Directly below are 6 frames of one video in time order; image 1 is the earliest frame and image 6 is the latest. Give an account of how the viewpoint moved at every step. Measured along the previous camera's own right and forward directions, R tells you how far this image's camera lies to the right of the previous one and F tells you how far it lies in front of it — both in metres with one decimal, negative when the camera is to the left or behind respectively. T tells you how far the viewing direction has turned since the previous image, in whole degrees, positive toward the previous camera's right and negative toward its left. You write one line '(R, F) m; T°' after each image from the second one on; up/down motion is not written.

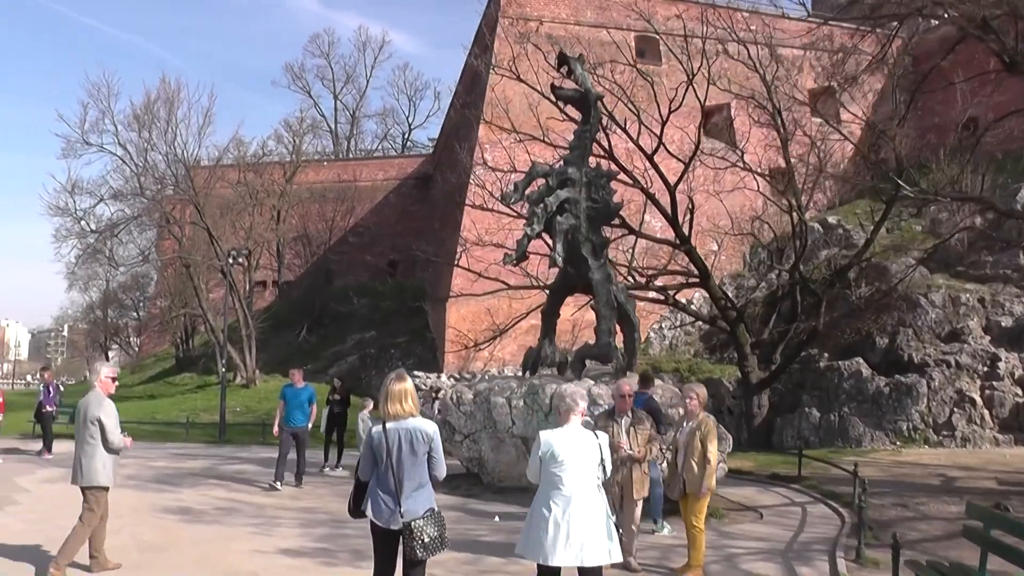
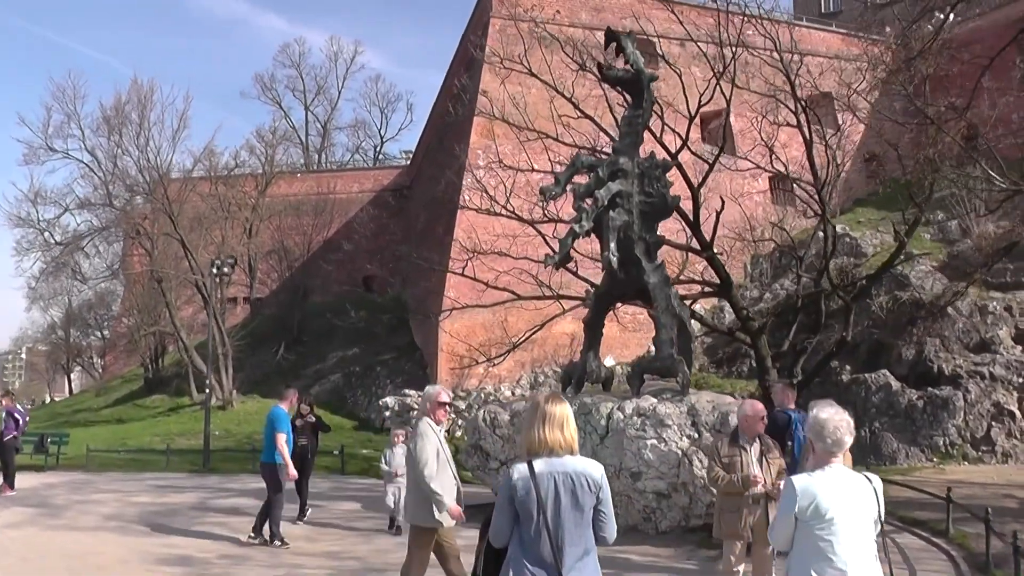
(-0.6, +1.1) m; +2°
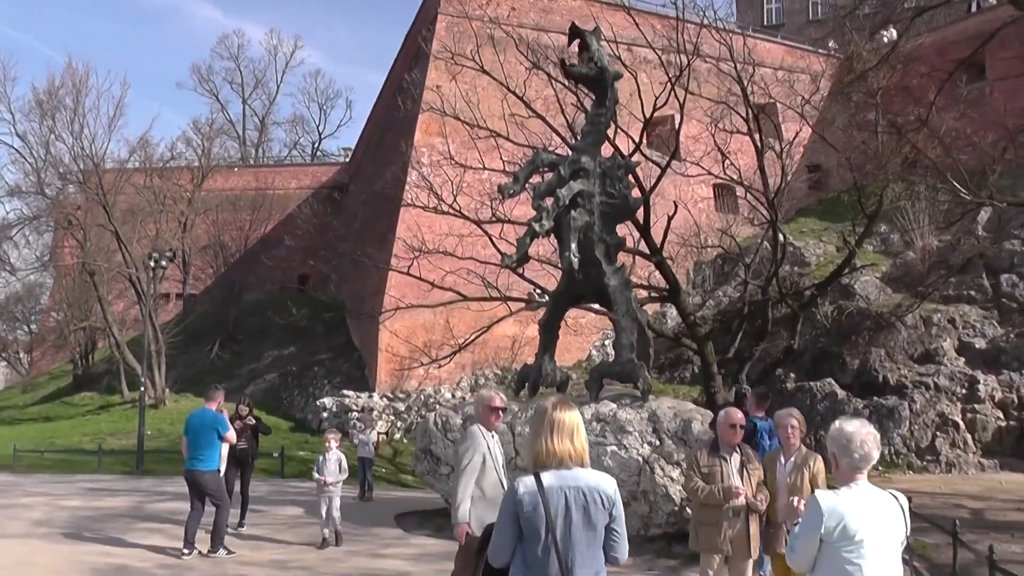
(-0.2, +0.2) m; +3°
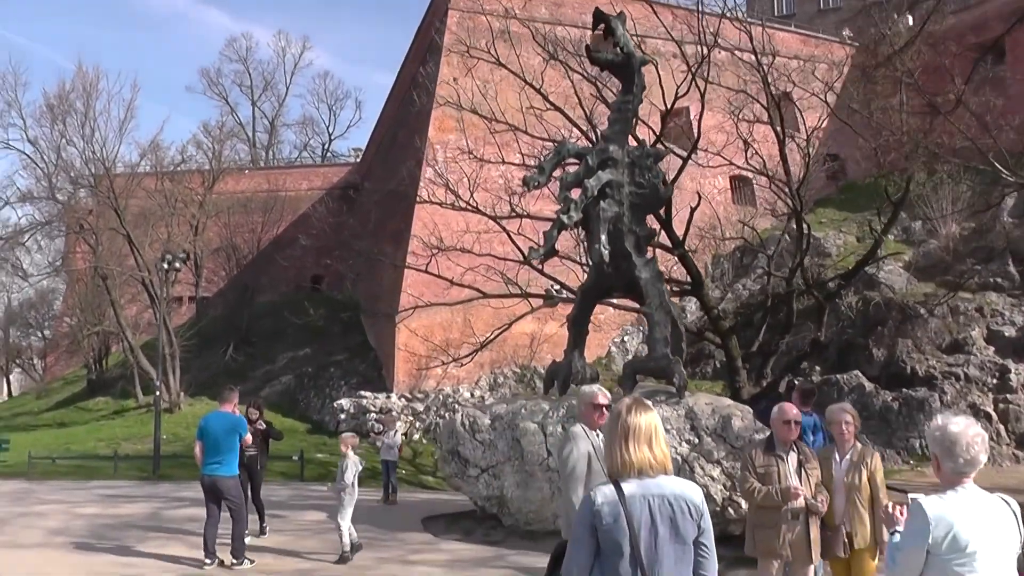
(-0.1, +0.2) m; -1°
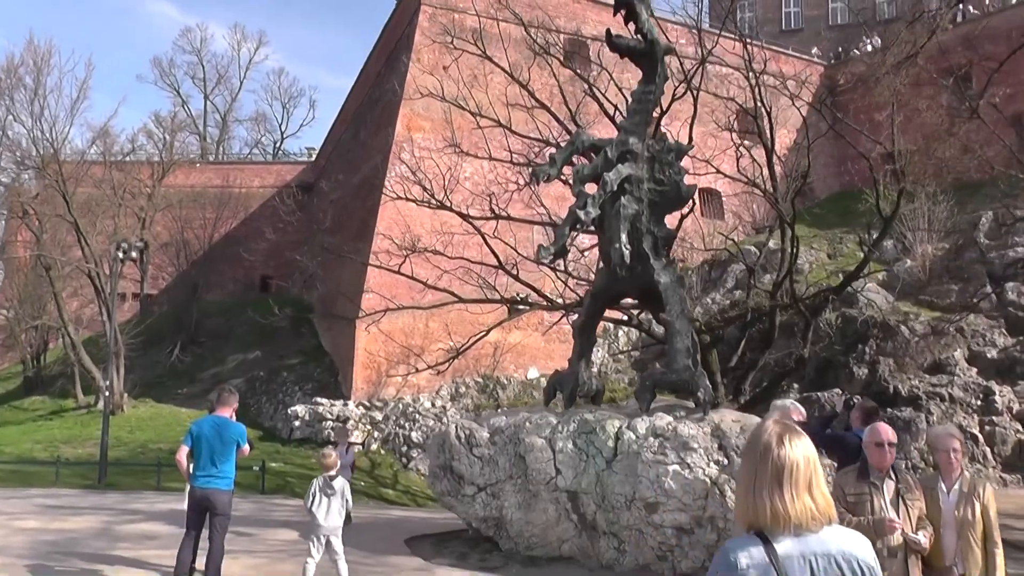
(-0.4, +0.7) m; +3°
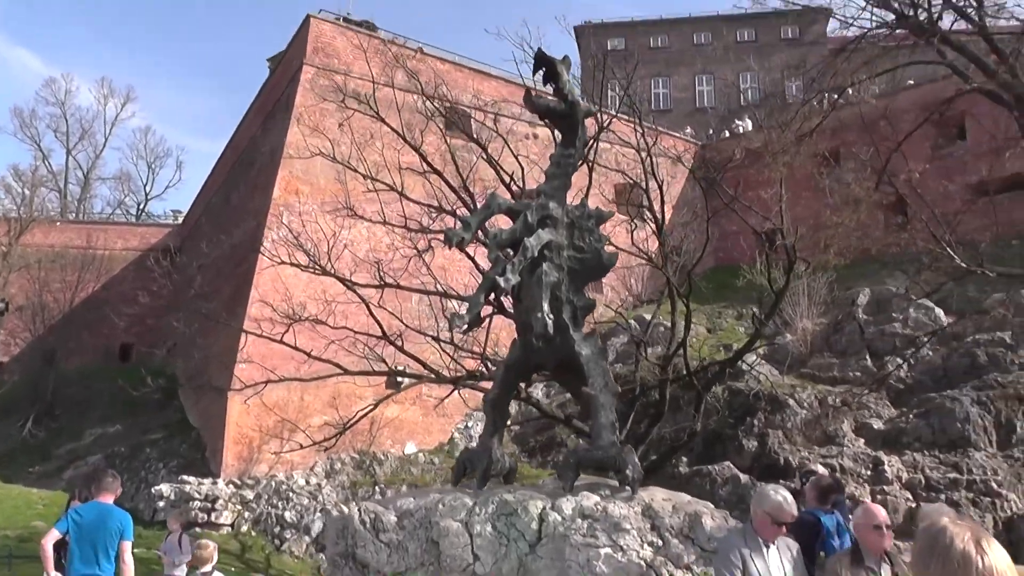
(-0.3, +0.4) m; +7°
